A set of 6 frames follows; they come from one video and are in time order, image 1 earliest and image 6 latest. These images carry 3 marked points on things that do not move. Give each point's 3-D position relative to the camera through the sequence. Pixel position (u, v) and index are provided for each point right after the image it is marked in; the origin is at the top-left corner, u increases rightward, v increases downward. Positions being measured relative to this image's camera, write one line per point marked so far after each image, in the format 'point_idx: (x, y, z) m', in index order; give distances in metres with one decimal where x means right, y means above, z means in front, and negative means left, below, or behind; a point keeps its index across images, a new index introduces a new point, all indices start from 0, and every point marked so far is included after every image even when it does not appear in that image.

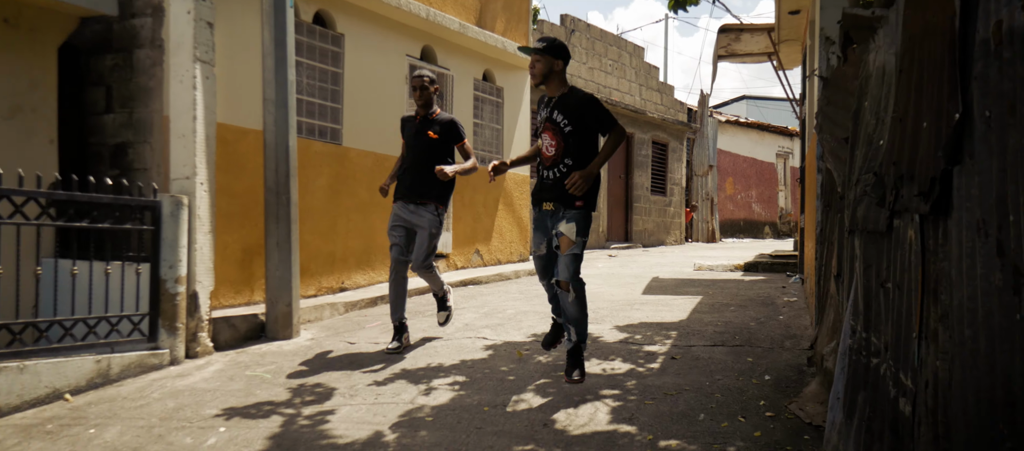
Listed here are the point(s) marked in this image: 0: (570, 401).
0: (+0.3, -1.0, +4.6) m
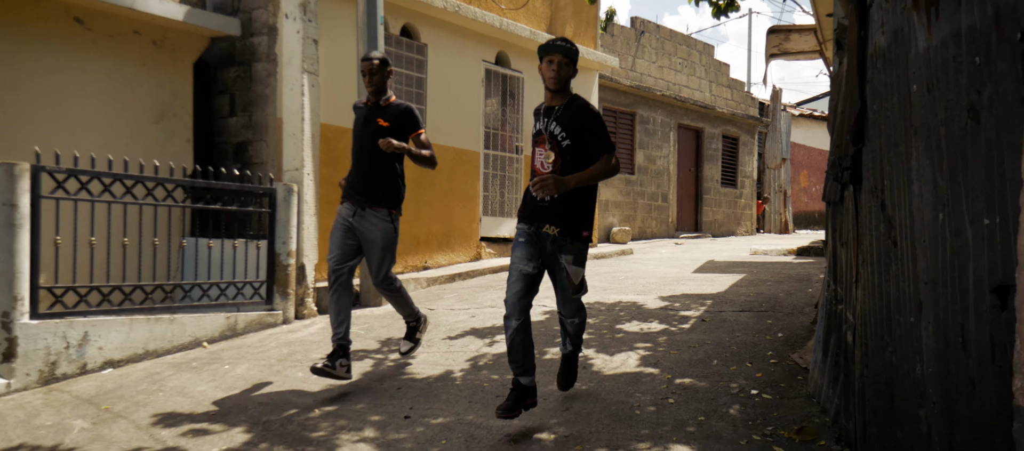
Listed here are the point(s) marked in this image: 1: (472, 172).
0: (+0.7, -0.9, +5.4) m
1: (-0.5, +0.7, +9.9) m
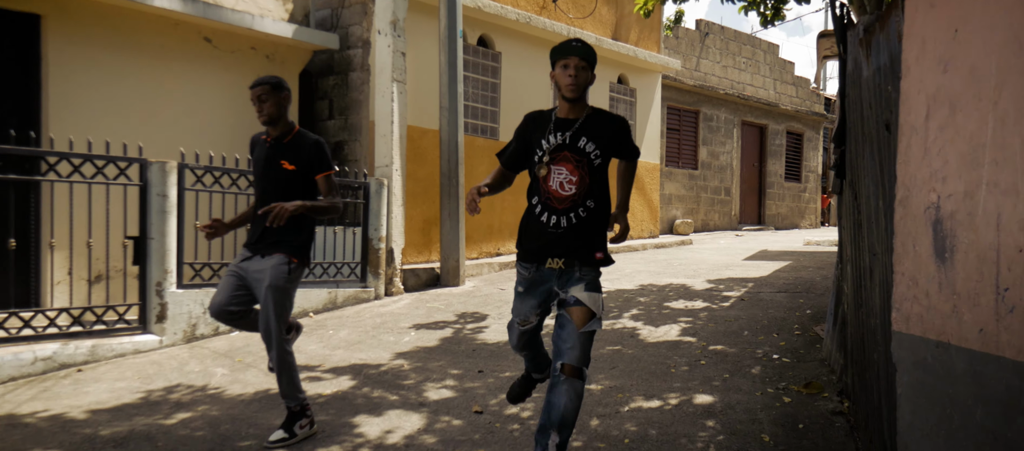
0: (+1.2, -0.8, +6.2) m
1: (+0.4, +0.8, +10.8) m
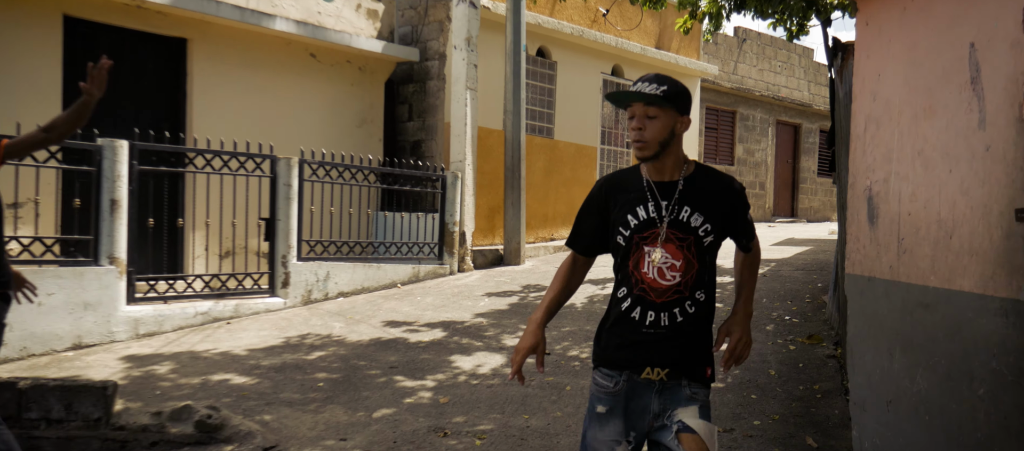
0: (+1.7, -0.7, +7.5) m
1: (+1.2, +1.0, +12.0) m
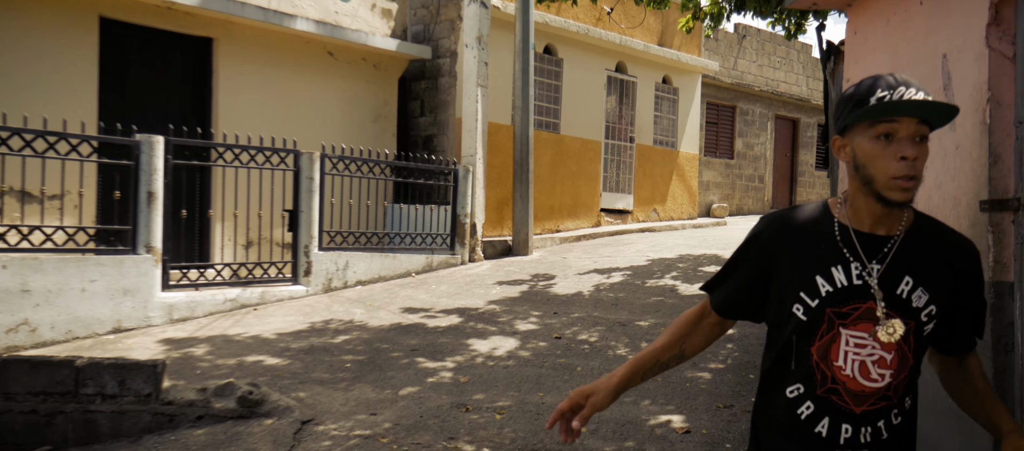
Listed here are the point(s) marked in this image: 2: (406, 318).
0: (+1.8, -0.6, +7.8) m
1: (+1.3, +1.1, +12.4) m
2: (-1.0, -0.8, +7.0) m
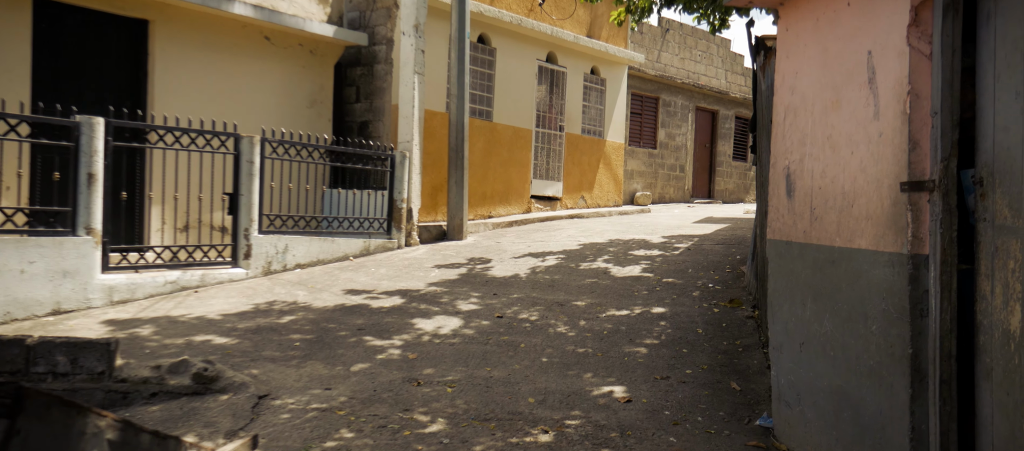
0: (+1.2, -0.4, +8.2) m
1: (+0.2, +1.3, +12.7) m
2: (-1.5, -0.7, +7.1) m
